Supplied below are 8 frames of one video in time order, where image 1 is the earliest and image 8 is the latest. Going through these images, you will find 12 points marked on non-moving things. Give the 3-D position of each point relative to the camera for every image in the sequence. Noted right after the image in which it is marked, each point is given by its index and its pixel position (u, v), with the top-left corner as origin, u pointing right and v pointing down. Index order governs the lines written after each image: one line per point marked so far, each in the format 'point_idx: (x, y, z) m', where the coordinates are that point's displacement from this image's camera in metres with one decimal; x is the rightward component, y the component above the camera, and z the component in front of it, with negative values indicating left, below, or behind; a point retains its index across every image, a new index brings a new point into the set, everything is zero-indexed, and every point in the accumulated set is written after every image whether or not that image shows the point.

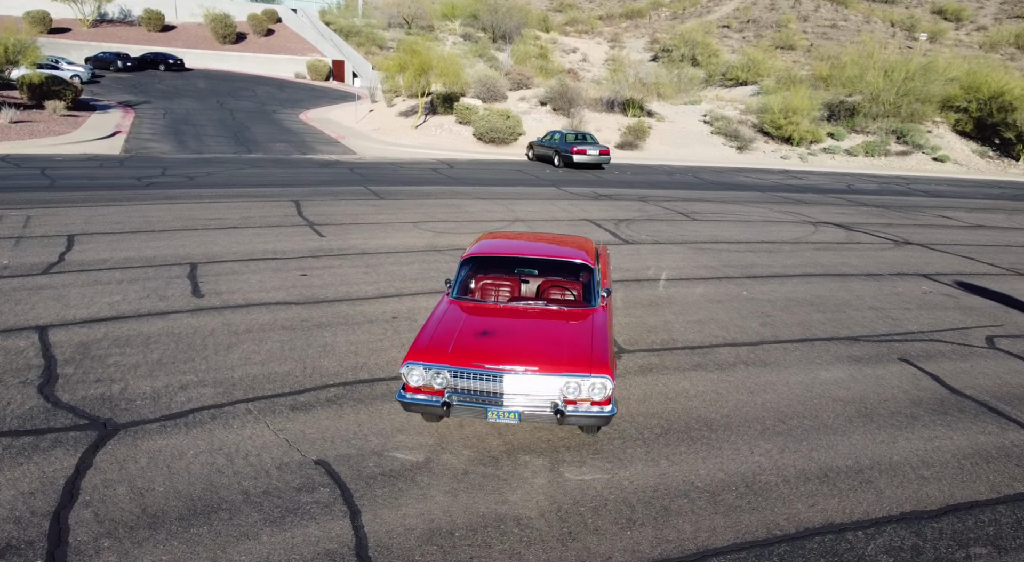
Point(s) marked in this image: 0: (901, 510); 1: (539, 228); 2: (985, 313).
0: (+2.6, -1.6, +4.8) m
1: (+0.6, +1.2, +15.4) m
2: (+6.7, -0.4, +10.2) m
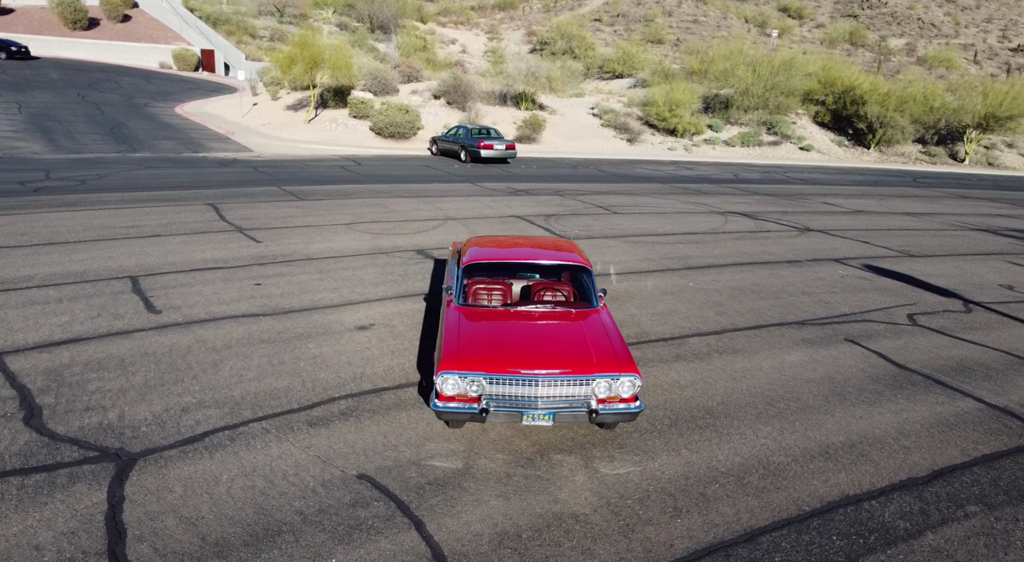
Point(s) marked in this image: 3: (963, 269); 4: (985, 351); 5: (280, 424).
0: (+2.9, -1.5, +5.4) m
1: (-0.8, +1.2, +15.5) m
2: (+6.1, -0.1, +11.4) m
3: (+8.6, +0.3, +14.0) m
4: (+5.8, -0.8, +8.7) m
5: (-1.8, -1.1, +5.7) m
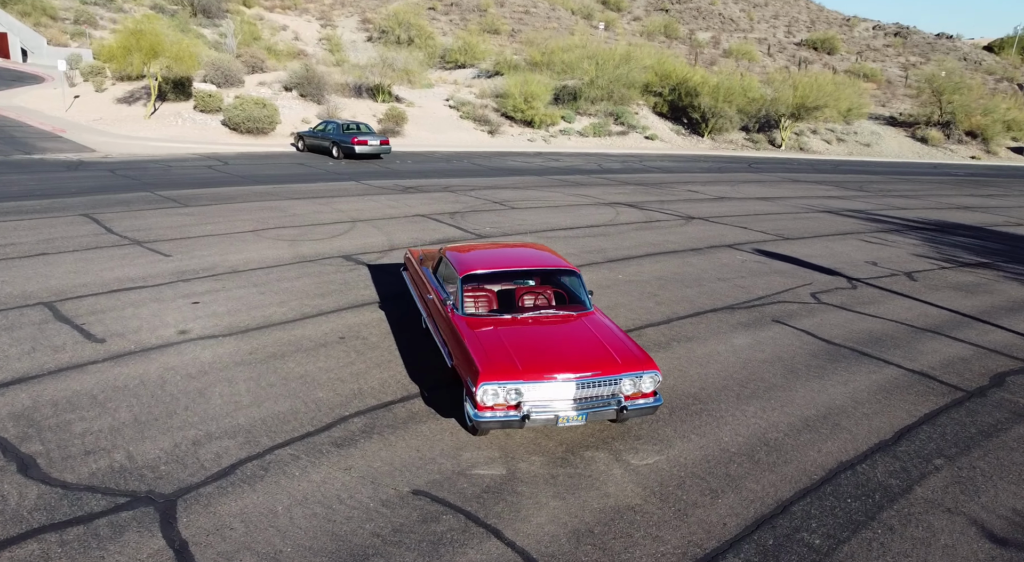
0: (+3.1, -1.4, +6.2) m
1: (-2.7, +1.2, +15.3) m
2: (+5.0, +0.2, +12.7) m
3: (+6.8, +0.8, +15.7) m
4: (+5.2, -0.6, +10.0) m
5: (-1.6, -1.3, +5.6) m
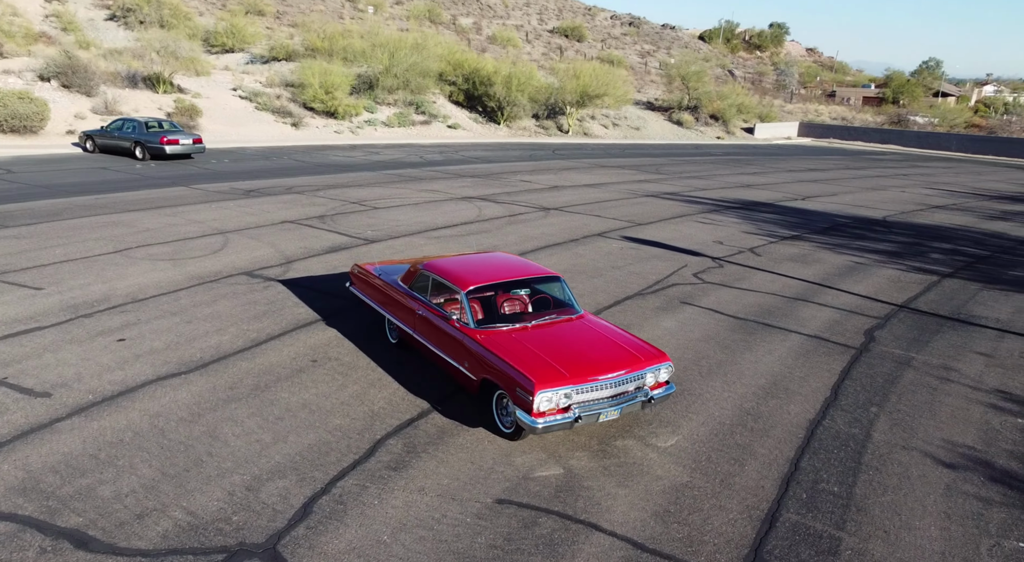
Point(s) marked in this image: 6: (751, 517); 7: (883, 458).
0: (+3.2, -1.3, +7.5) m
1: (-5.1, +0.9, +14.5) m
2: (+3.1, +0.5, +14.2) m
3: (+4.0, +1.3, +17.6) m
4: (+4.1, -0.2, +11.7) m
5: (-1.1, -1.5, +5.6) m
6: (+1.8, -1.8, +5.4) m
7: (+3.3, -1.6, +6.4) m
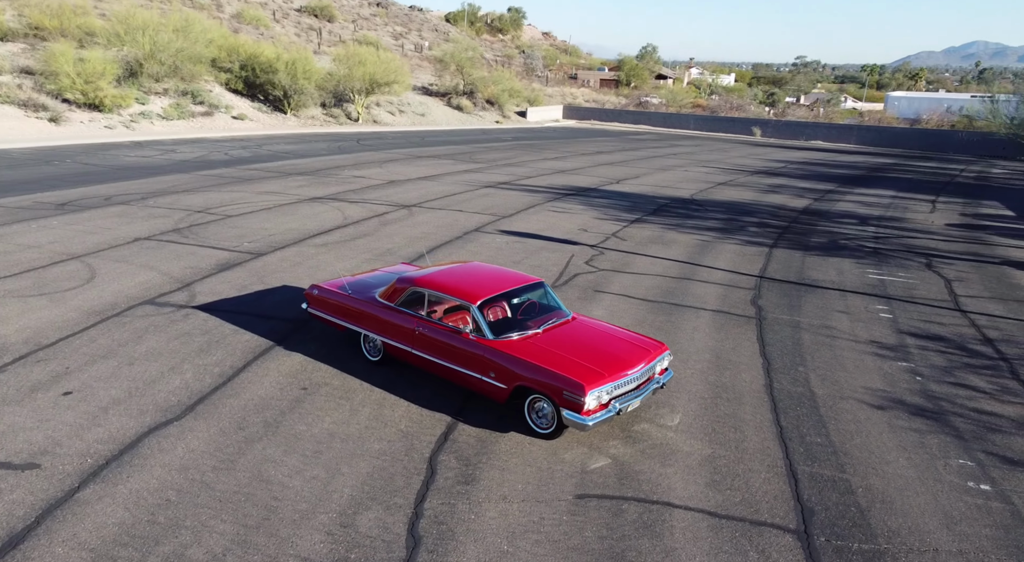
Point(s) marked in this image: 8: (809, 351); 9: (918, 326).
0: (+3.1, -1.1, +8.8) m
1: (-7.1, +0.5, +13.1) m
2: (+0.9, +0.7, +15.1) m
3: (+0.7, +1.6, +18.6) m
4: (+2.6, +0.1, +13.1) m
5: (-0.5, -1.7, +5.8) m
6: (+2.4, -1.7, +6.4) m
7: (+3.5, -1.4, +7.8) m
8: (+4.0, -1.0, +9.6) m
9: (+6.4, -0.7, +11.3) m
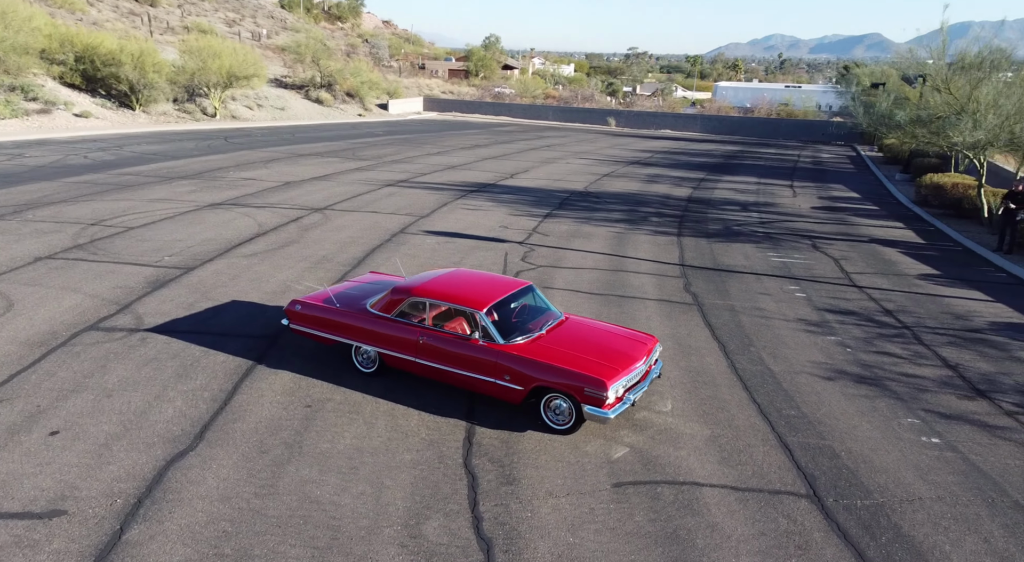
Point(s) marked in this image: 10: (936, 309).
0: (+2.8, -0.9, +9.7) m
1: (-8.0, +0.1, +12.0) m
2: (-0.6, +0.8, +15.4) m
3: (-1.5, +1.7, +18.8) m
4: (+1.6, +0.2, +13.7) m
5: (-0.1, -1.8, +6.0) m
6: (+2.6, -1.6, +7.2) m
7: (+3.4, -1.3, +8.7) m
8: (+3.6, -0.8, +10.6) m
9: (+5.6, -0.4, +12.7) m
10: (+7.6, -0.4, +13.0) m
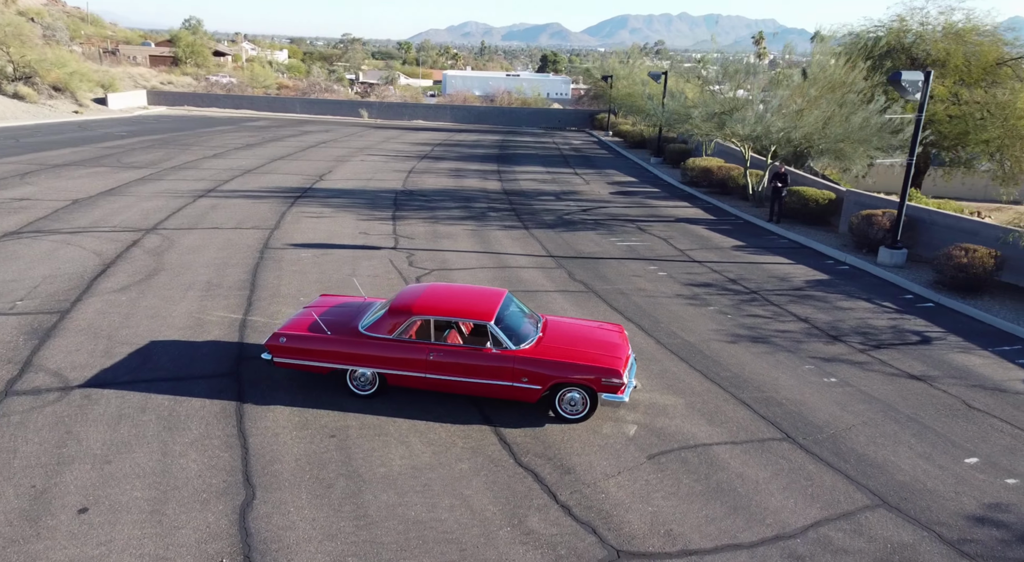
0: (+2.0, -0.8, +11.1) m
1: (-9.0, -0.9, +9.8) m
2: (-3.2, +0.6, +15.4) m
3: (-5.2, +1.4, +18.3) m
4: (-0.6, +0.2, +14.5) m
5: (+0.5, -1.9, +6.7) m
6: (+2.7, -1.5, +8.7) m
7: (+2.9, -1.0, +10.4) m
8: (+2.4, -0.5, +12.2) m
9: (+3.6, +0.1, +14.8) m
10: (+5.5, +0.2, +15.8) m
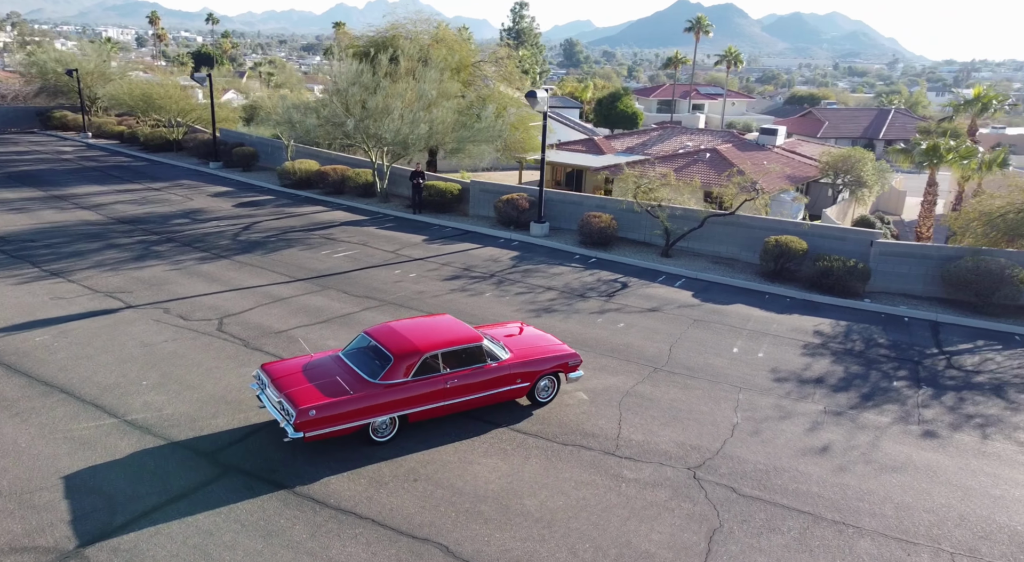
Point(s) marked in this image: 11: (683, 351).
0: (-0.6, -0.8, +13.2) m
1: (-8.2, -3.0, +5.4) m
2: (-7.5, -0.7, +13.3) m
3: (-11.0, -0.5, +14.3) m
4: (-4.8, -0.5, +14.2) m
5: (+1.2, -2.0, +8.9) m
6: (+1.6, -1.3, +11.8) m
7: (+0.6, -0.8, +13.2) m
8: (-1.0, -0.6, +14.3) m
9: (-1.8, +0.1, +17.1) m
10: (-1.0, +0.6, +18.9) m
11: (+3.0, -1.2, +12.6) m
